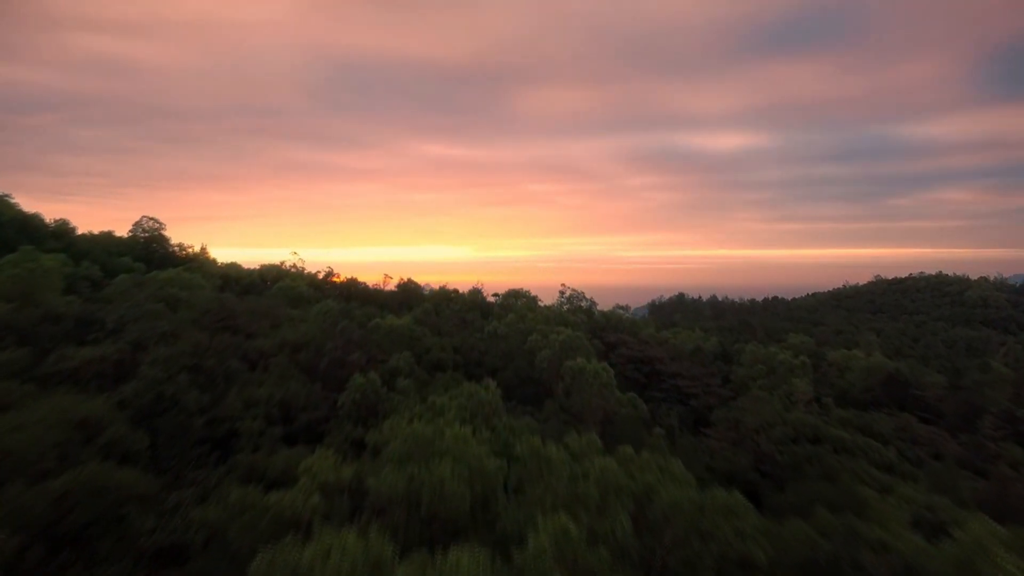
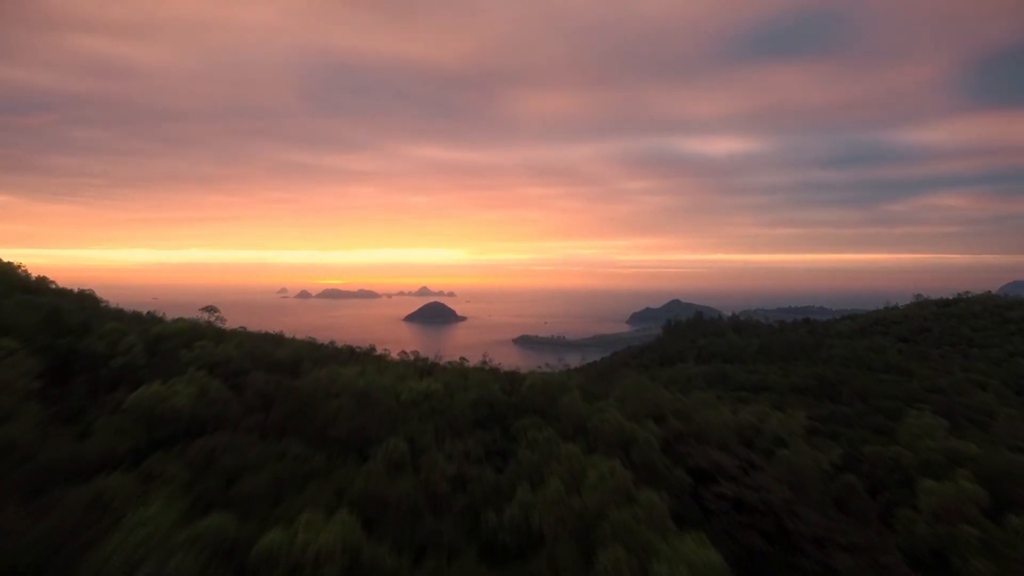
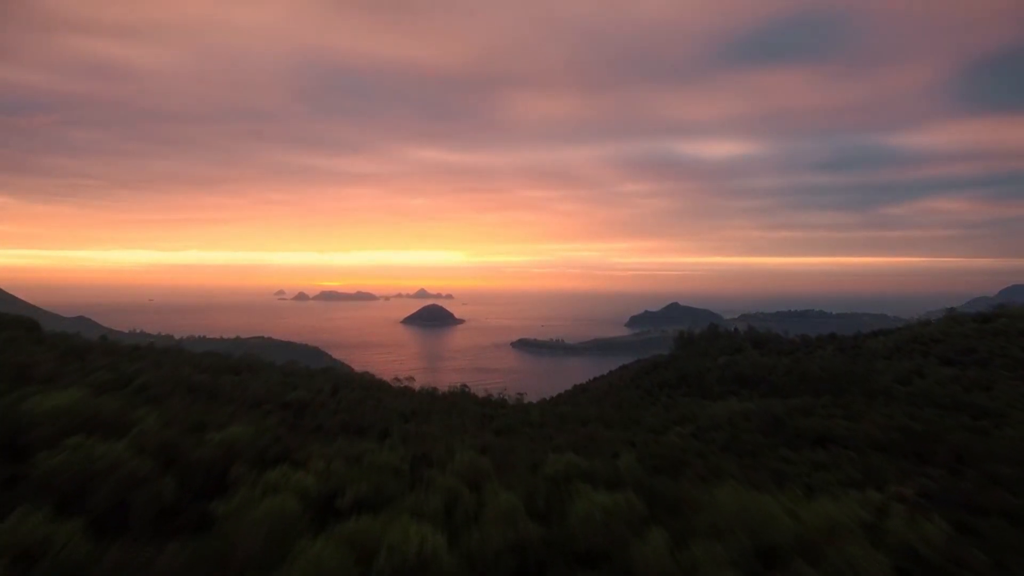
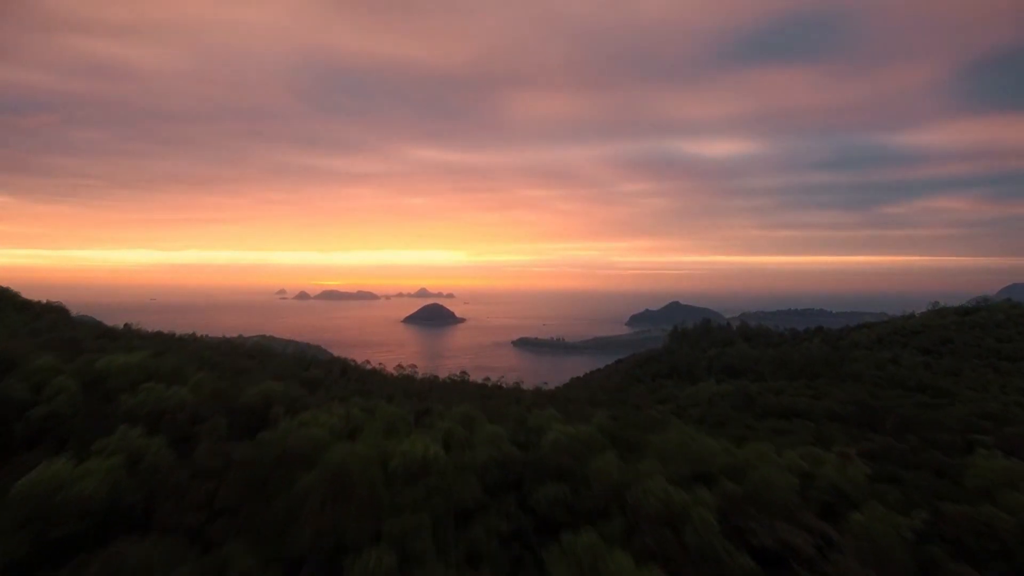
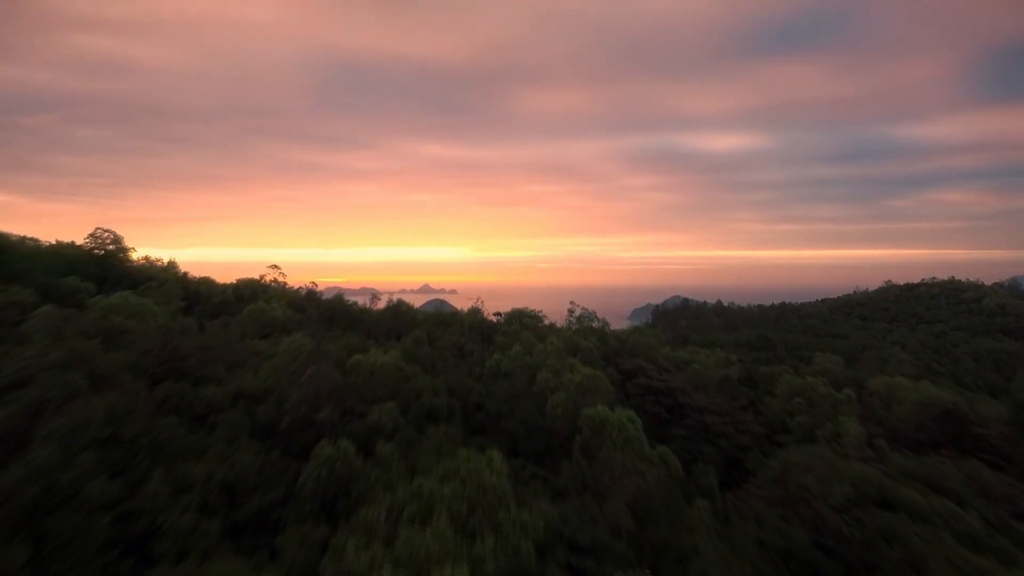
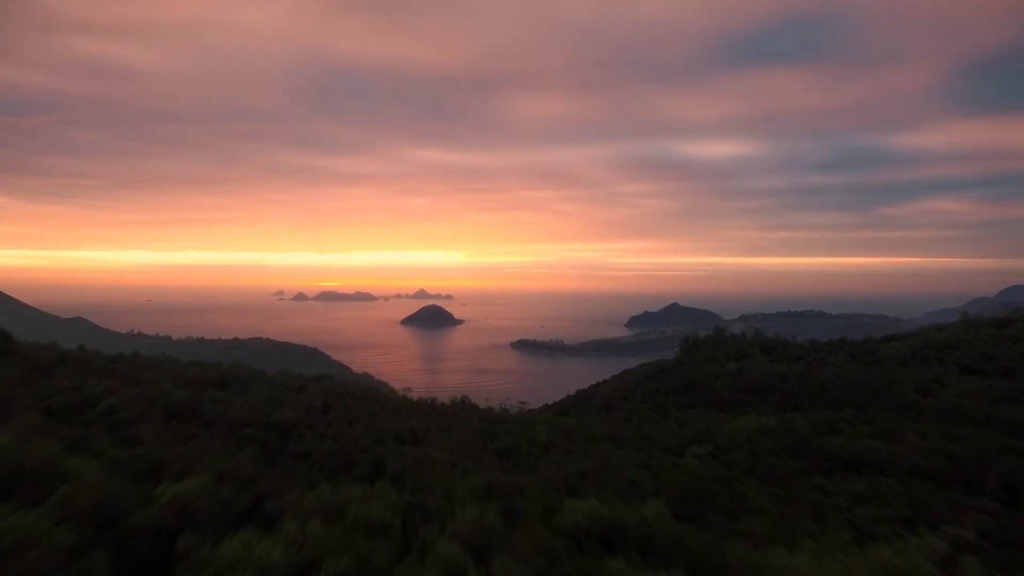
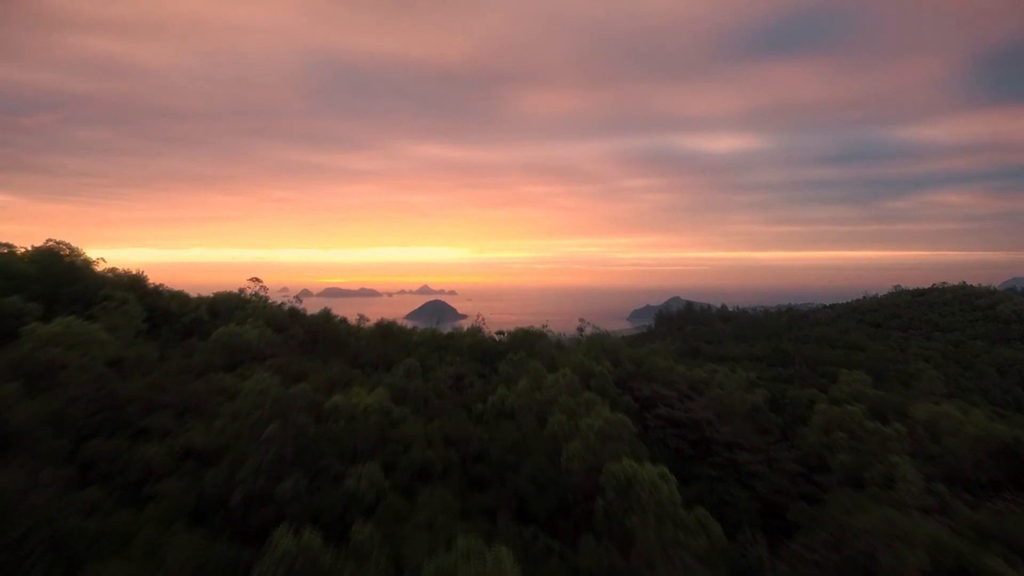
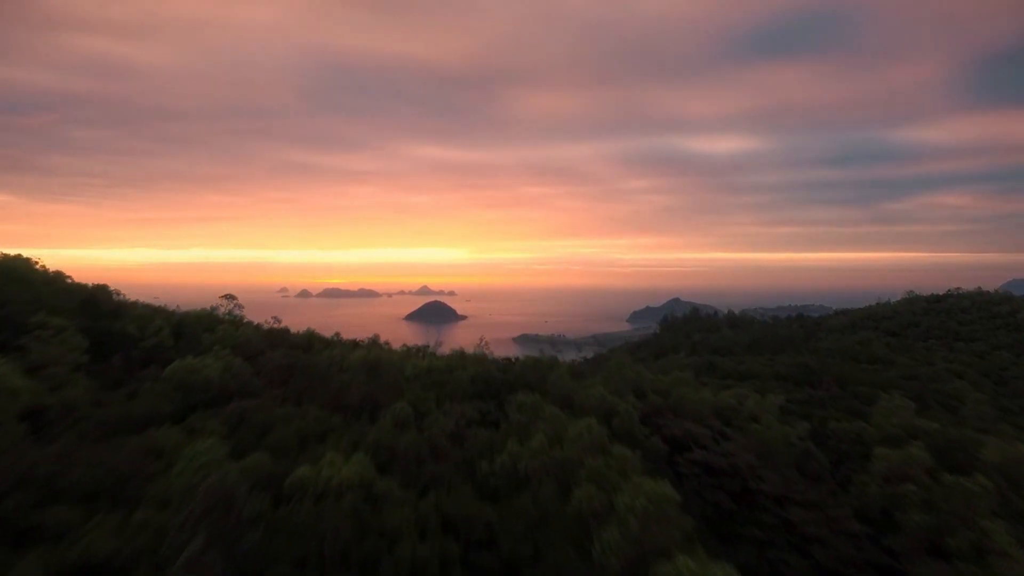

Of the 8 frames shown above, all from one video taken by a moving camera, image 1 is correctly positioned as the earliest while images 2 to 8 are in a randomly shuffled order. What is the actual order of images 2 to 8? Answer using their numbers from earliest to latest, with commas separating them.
5, 7, 8, 2, 4, 3, 6
